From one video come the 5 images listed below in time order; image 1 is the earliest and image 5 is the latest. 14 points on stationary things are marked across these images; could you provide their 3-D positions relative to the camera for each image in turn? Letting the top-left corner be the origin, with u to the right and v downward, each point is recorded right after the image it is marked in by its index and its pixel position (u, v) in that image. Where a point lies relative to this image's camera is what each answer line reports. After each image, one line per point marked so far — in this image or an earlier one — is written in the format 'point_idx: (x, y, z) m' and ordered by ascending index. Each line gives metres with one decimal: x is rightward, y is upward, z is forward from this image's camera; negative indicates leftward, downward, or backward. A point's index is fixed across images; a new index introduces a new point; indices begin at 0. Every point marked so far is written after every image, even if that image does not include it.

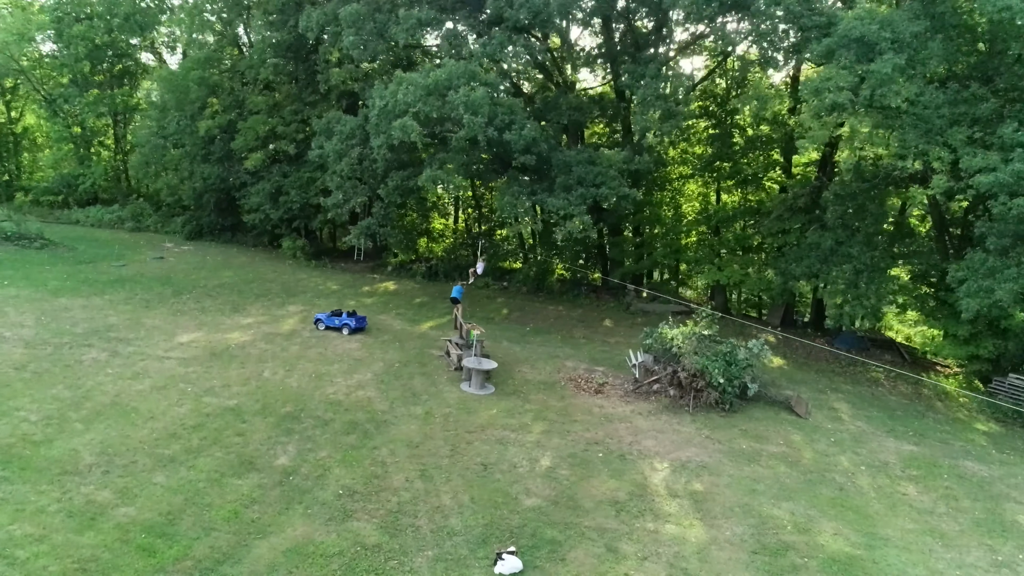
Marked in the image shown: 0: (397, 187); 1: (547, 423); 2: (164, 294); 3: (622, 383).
0: (-3.3, +3.1, +20.1) m
1: (+0.6, -2.4, +12.5) m
2: (-9.4, -0.2, +19.0) m
3: (+2.3, -2.0, +15.0) m
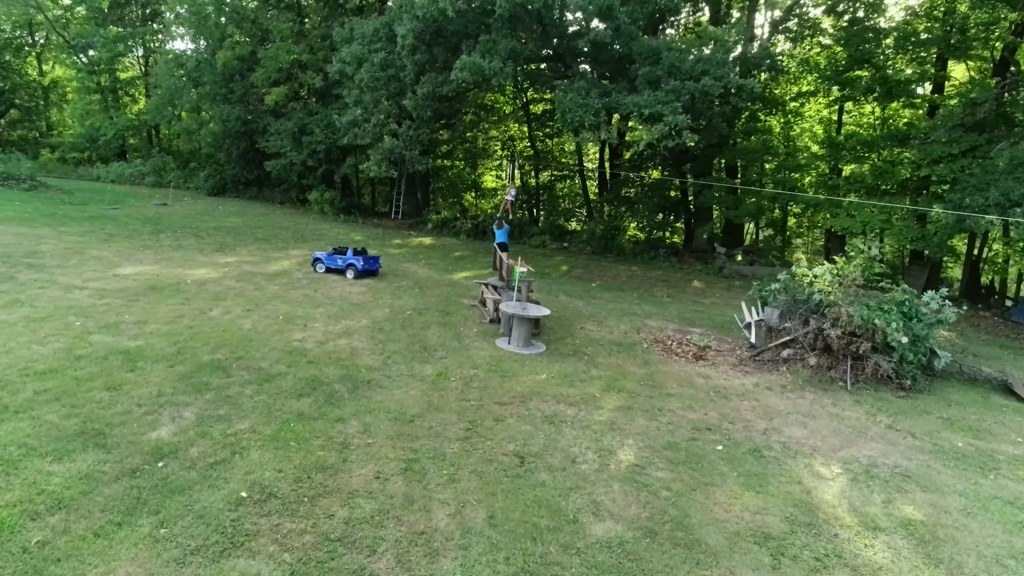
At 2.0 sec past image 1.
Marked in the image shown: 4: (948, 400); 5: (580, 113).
0: (-1.9, +4.3, +15.8) m
1: (+1.3, -1.2, +8.0) m
2: (-8.1, +1.2, +15.3) m
3: (+3.2, -0.9, +10.3) m
4: (+5.3, -1.4, +8.5) m
5: (+1.2, +3.1, +12.6) m
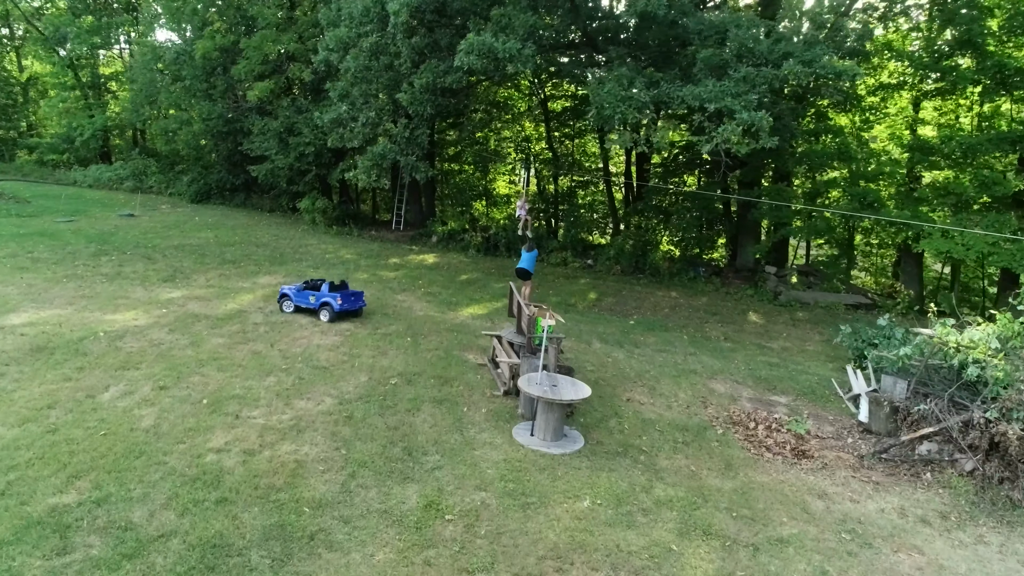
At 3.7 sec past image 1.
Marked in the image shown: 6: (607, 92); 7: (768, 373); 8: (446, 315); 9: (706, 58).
0: (-1.6, +3.7, +13.0) m
1: (+1.5, -1.9, +5.1) m
2: (-7.7, +0.6, +12.6) m
3: (+3.4, -1.6, +7.4) m
4: (+5.5, -2.0, +5.6) m
5: (+1.5, +2.5, +9.7) m
6: (+1.3, +2.7, +9.9) m
7: (+3.4, -1.2, +9.5) m
8: (-1.1, -0.4, +11.2) m
9: (+2.6, +3.1, +9.6) m
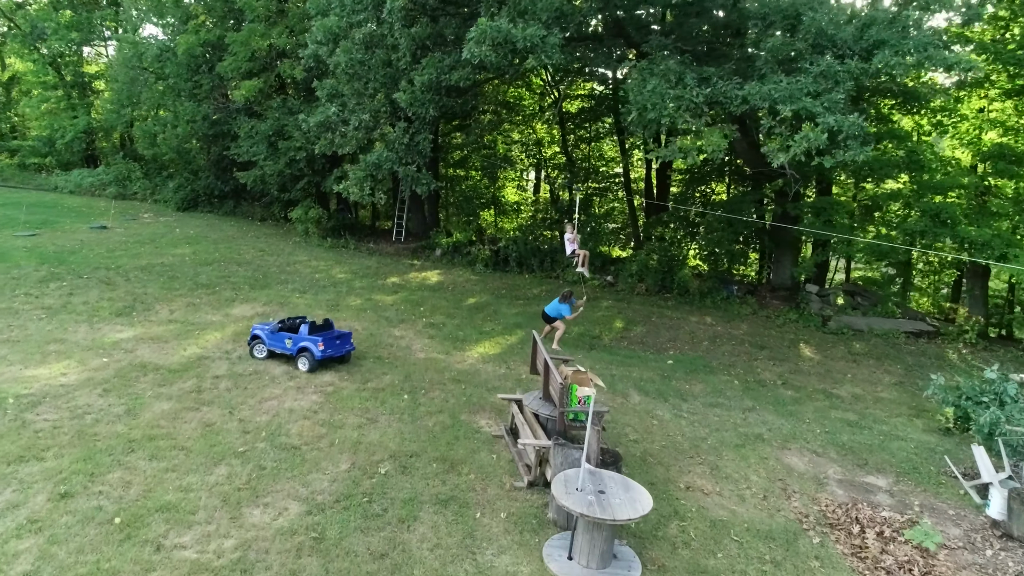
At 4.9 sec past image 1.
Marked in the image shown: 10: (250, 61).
0: (-1.3, +3.2, +11.2) m
1: (+1.7, -2.4, +3.3) m
2: (-7.5, +0.1, +10.8) m
3: (+3.7, -2.0, +5.6) m
4: (+5.7, -2.5, +3.8) m
5: (+1.8, +2.0, +7.9) m
6: (+1.6, +2.3, +8.1) m
7: (+3.7, -1.7, +7.7) m
8: (-0.8, -0.9, +9.4) m
9: (+2.9, +2.6, +7.8) m
10: (-6.9, +6.0, +18.6) m
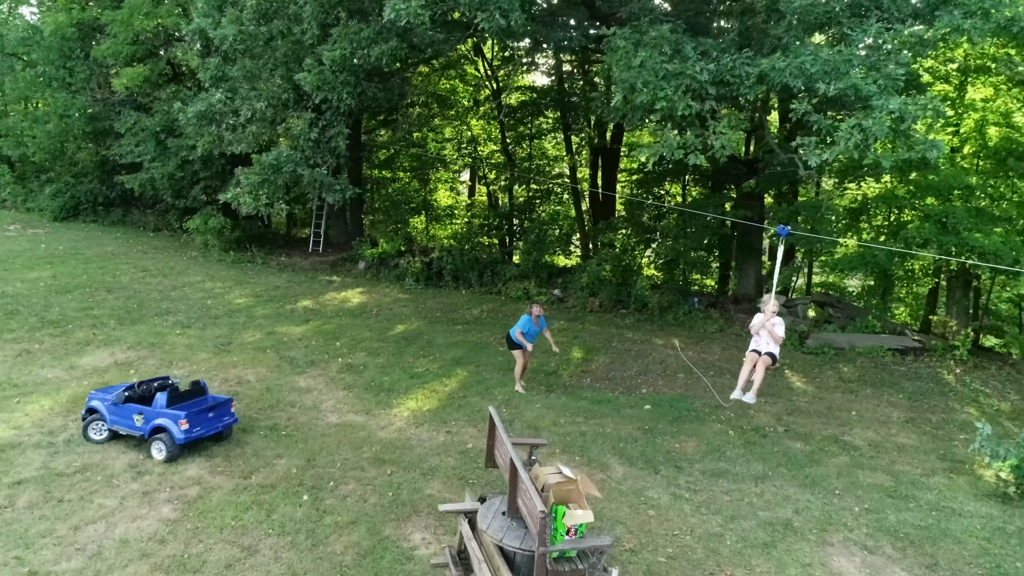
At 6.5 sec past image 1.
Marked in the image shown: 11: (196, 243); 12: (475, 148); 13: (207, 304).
0: (-2.2, +2.8, +8.9) m
1: (+1.7, -2.7, +1.4) m
2: (-8.2, -0.4, +7.9) m
3: (+3.4, -2.3, +3.8) m
4: (+5.6, -2.8, +2.2) m
5: (+1.2, +1.7, +5.9) m
6: (+1.0, +1.9, +6.1) m
7: (+3.2, -2.0, +5.9) m
8: (-1.4, -1.3, +7.1) m
9: (+2.3, +2.3, +5.9) m
10: (-8.5, +5.4, +15.7) m
11: (-7.5, +1.1, +16.8) m
12: (-0.9, +3.4, +17.4) m
13: (-4.9, -0.3, +11.5) m
